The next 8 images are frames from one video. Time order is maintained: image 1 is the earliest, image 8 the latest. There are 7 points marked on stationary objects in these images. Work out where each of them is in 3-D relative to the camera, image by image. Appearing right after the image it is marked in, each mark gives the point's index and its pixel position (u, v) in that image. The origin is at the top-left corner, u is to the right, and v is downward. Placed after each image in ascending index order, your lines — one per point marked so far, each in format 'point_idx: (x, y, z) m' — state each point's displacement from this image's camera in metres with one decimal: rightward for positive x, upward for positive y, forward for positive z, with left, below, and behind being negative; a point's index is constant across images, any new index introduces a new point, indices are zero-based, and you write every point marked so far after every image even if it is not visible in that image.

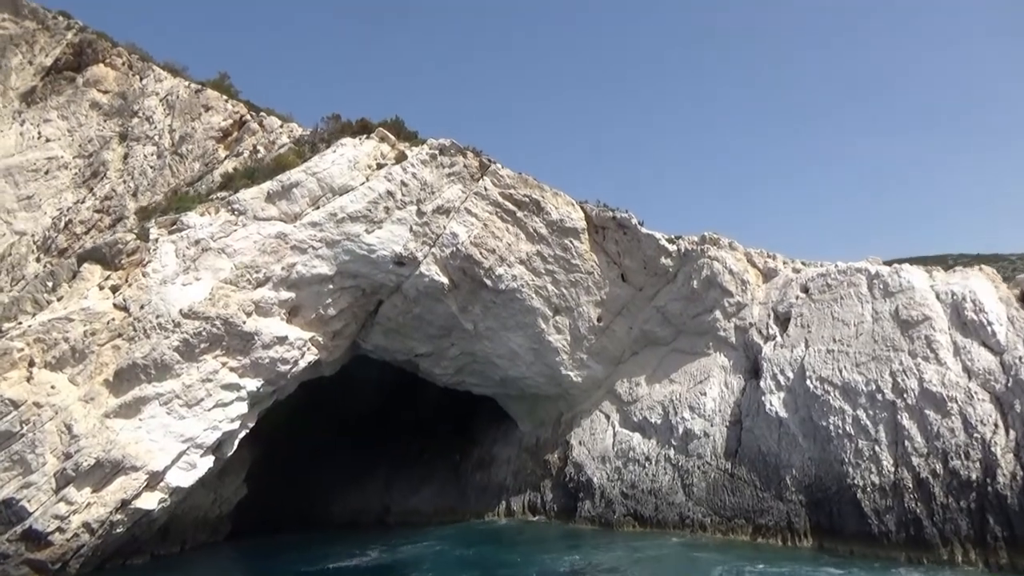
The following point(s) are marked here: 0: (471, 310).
0: (-0.7, -0.4, +13.8) m
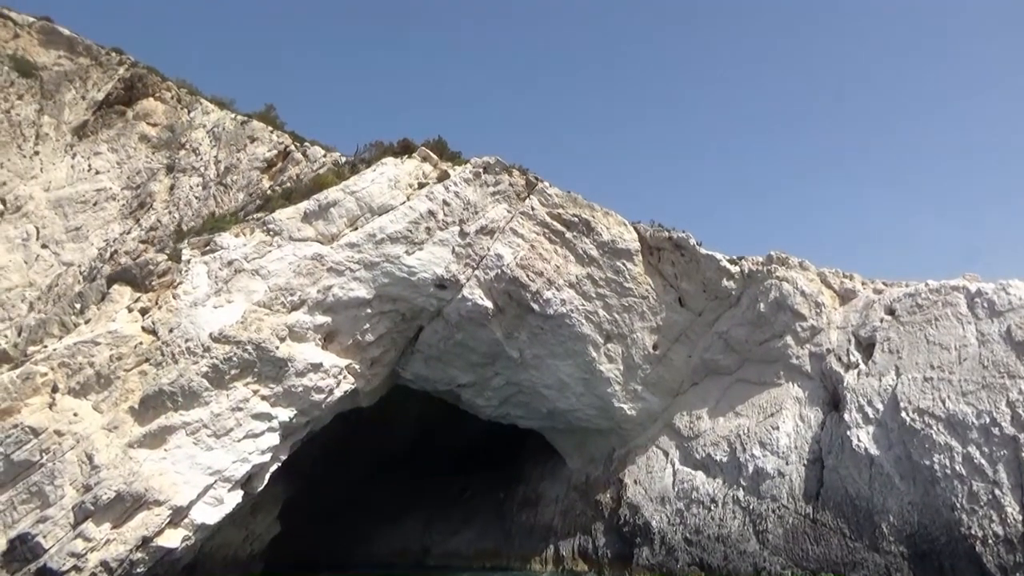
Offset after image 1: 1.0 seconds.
0: (+0.1, -0.8, +12.9) m
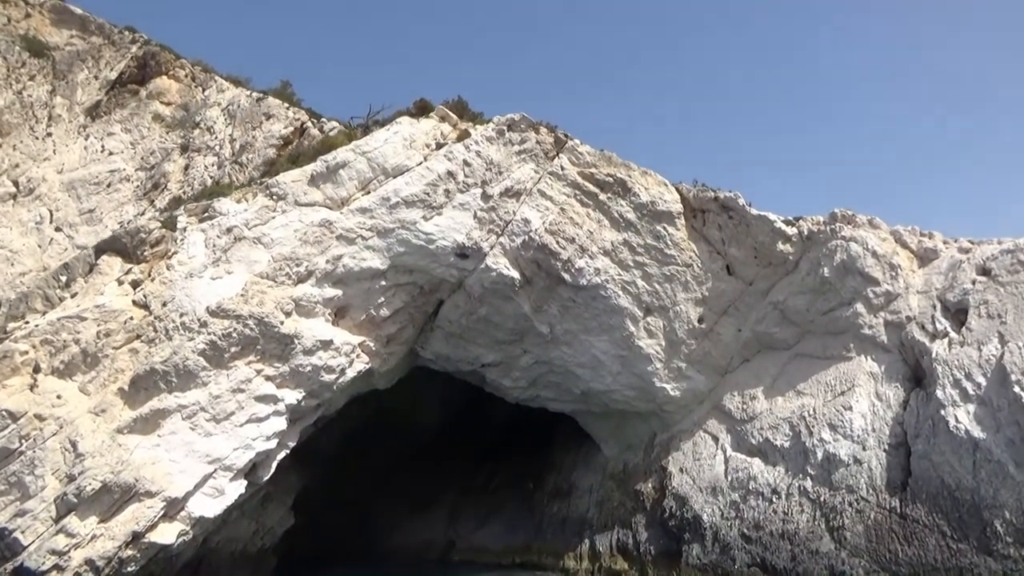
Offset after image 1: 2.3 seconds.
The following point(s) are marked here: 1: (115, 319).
0: (+0.5, -0.3, +11.7) m
1: (-5.2, -0.4, +10.0) m
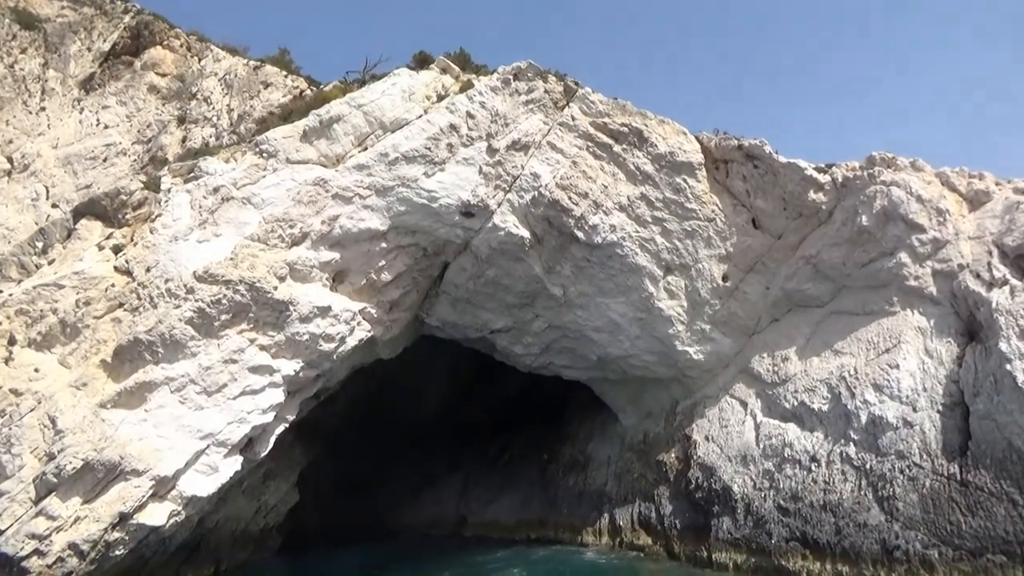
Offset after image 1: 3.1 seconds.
0: (+0.7, +0.2, +10.9) m
1: (-5.0, 0.0, +9.3) m
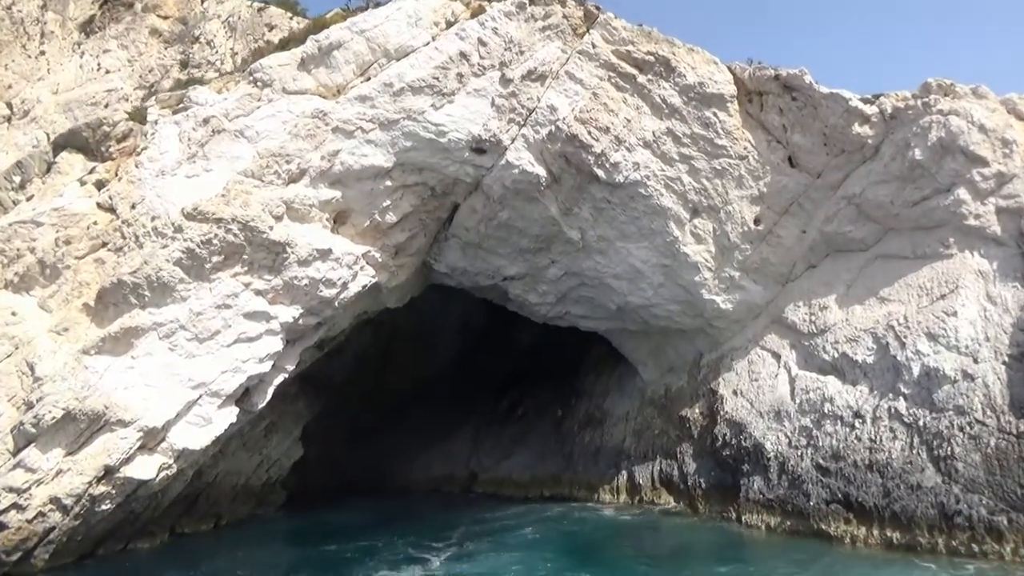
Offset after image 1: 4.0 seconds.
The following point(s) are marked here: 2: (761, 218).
0: (+0.9, +1.0, +10.1) m
1: (-4.9, +0.7, +8.6) m
2: (+3.2, +0.9, +10.1) m
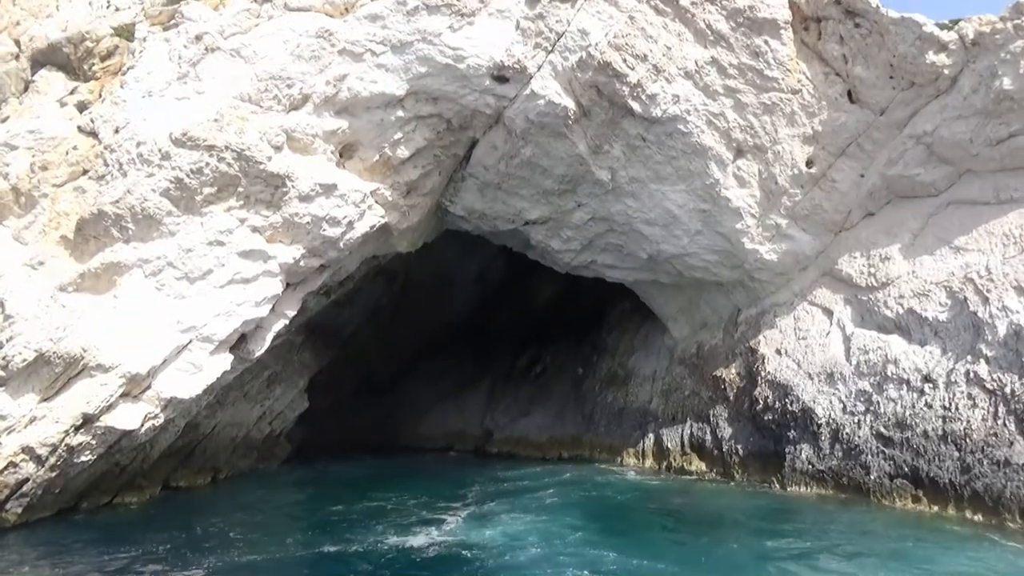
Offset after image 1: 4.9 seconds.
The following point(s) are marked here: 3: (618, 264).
0: (+1.1, +1.6, +9.2) m
1: (-4.6, +1.4, +7.8) m
2: (+3.5, +1.5, +9.0) m
3: (+1.4, +0.3, +10.3) m
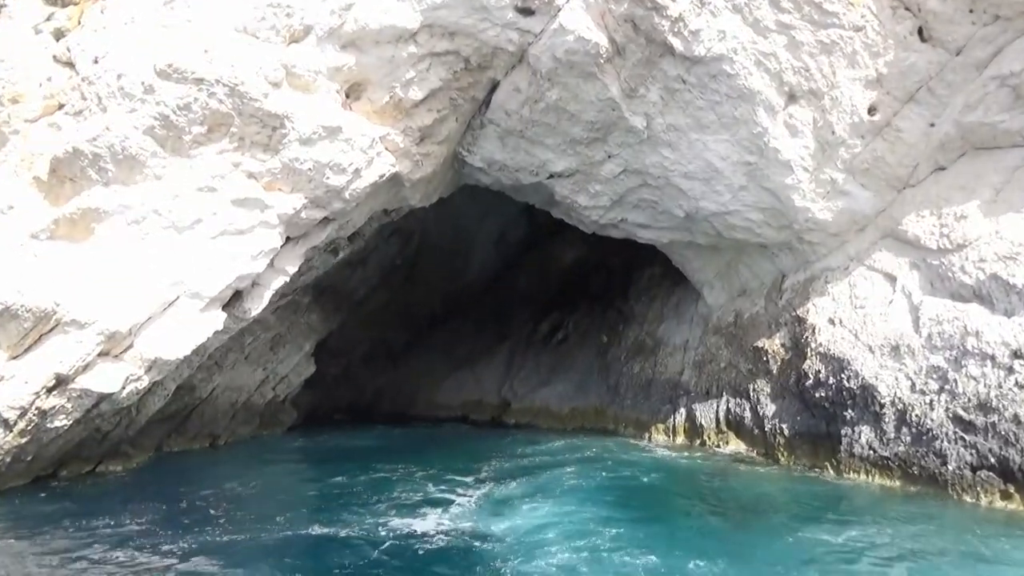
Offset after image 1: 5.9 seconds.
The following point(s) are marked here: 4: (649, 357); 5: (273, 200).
0: (+1.4, +2.1, +8.2) m
1: (-4.4, +1.9, +7.0) m
2: (+3.8, +1.9, +8.0) m
3: (+1.7, +0.8, +9.4) m
4: (+1.8, -0.9, +10.2) m
5: (-2.3, +0.9, +7.5) m
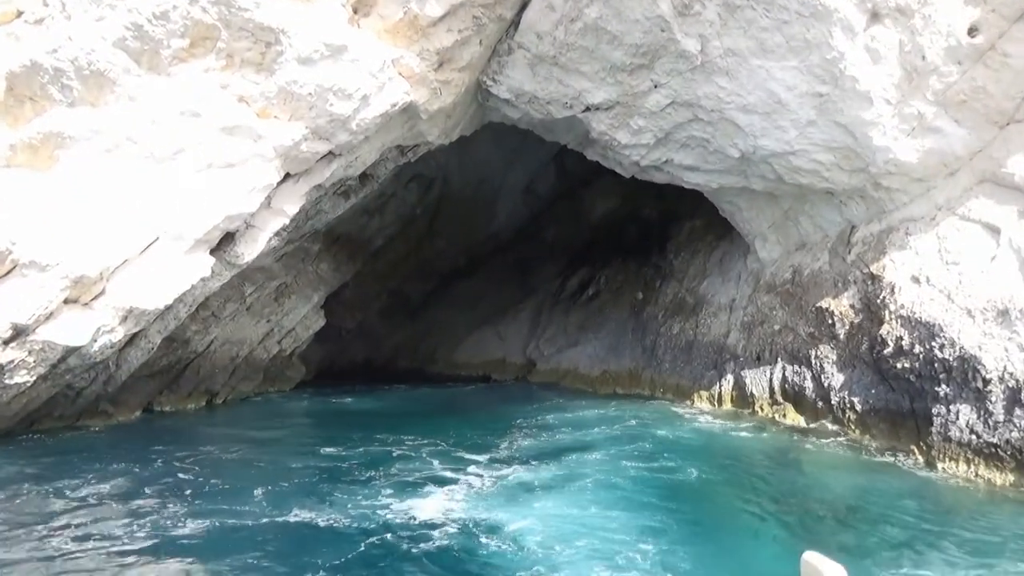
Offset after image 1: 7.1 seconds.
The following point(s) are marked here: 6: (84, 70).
0: (+1.7, +2.5, +7.0) m
1: (-4.2, +2.4, +6.0) m
2: (+4.1, +2.3, +6.8) m
3: (+2.0, +1.3, +8.3) m
4: (+2.1, -0.4, +9.1) m
5: (-2.1, +1.4, +6.5) m
6: (-3.3, +1.7, +5.9) m
